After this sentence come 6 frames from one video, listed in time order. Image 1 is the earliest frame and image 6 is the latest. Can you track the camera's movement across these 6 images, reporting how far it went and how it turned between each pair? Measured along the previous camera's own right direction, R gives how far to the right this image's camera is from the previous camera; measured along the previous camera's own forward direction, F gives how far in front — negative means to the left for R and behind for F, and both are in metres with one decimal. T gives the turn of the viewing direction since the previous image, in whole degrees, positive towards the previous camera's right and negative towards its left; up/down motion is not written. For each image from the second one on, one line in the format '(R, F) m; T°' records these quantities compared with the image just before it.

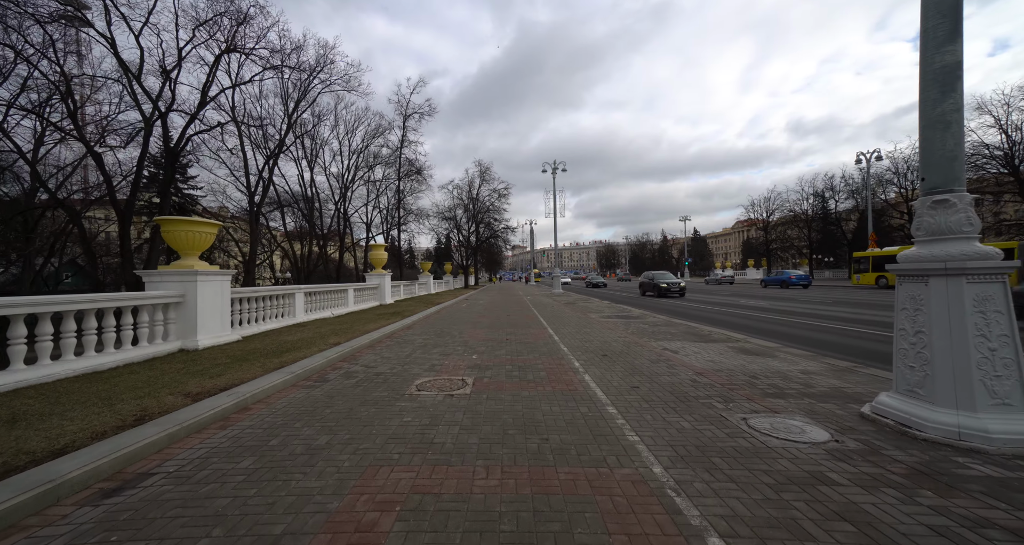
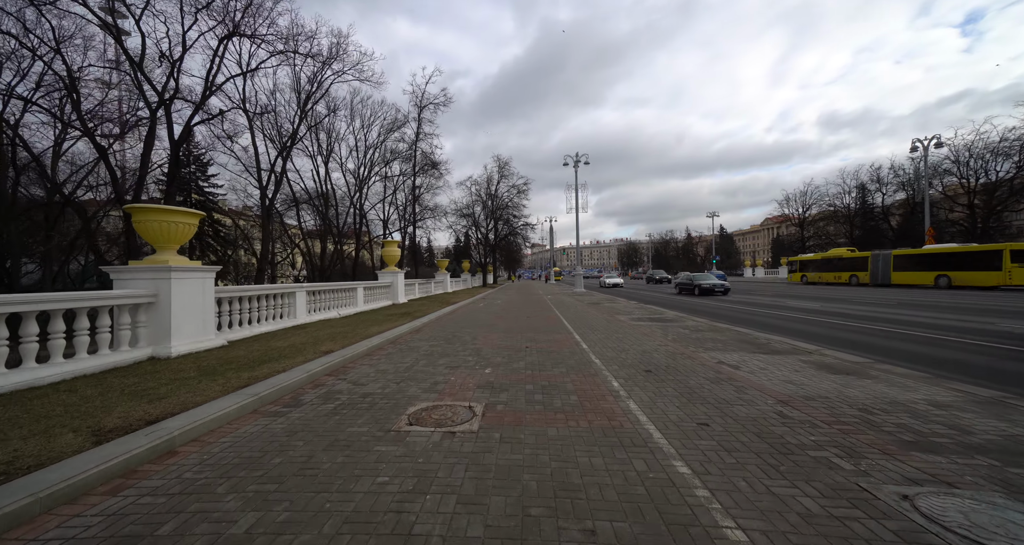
(0.0, +1.5) m; -3°
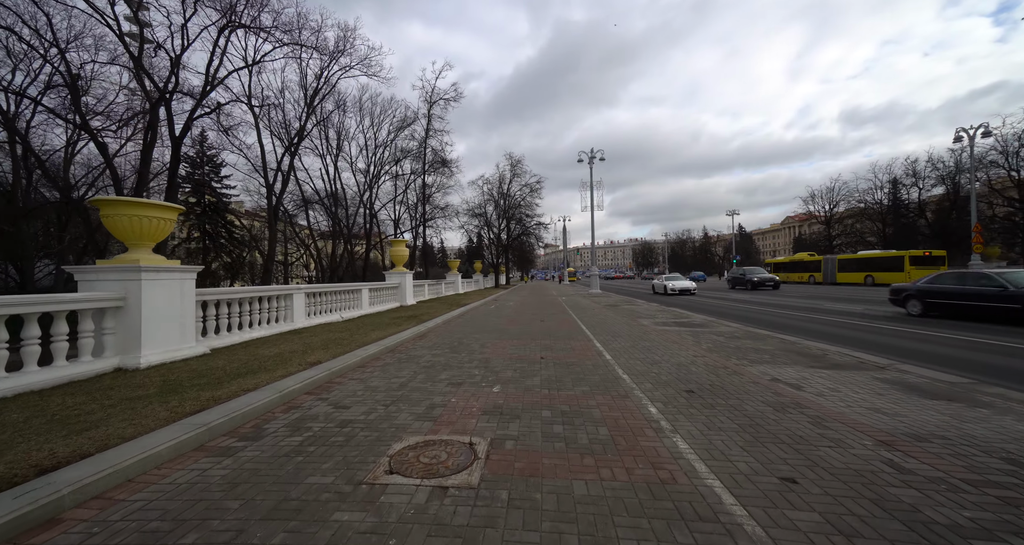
(0.0, +1.1) m; -2°
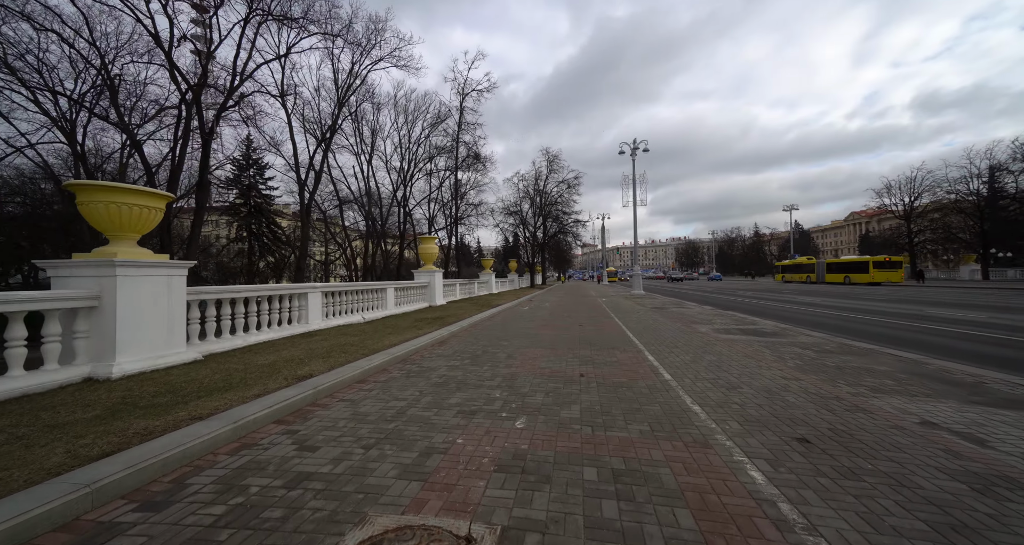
(+0.1, +1.5) m; -5°
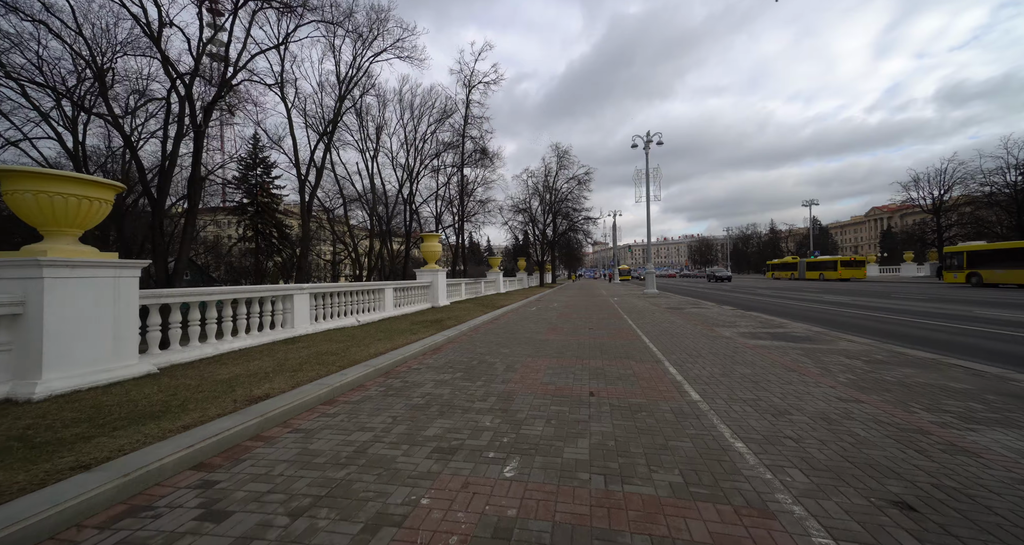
(+0.2, +1.0) m; -2°
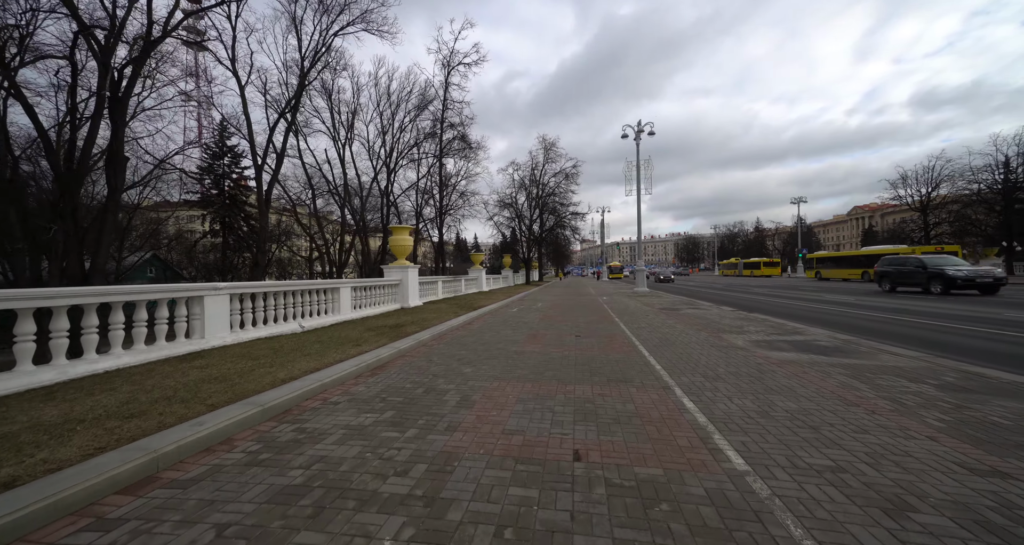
(+0.4, +2.0) m; +2°
